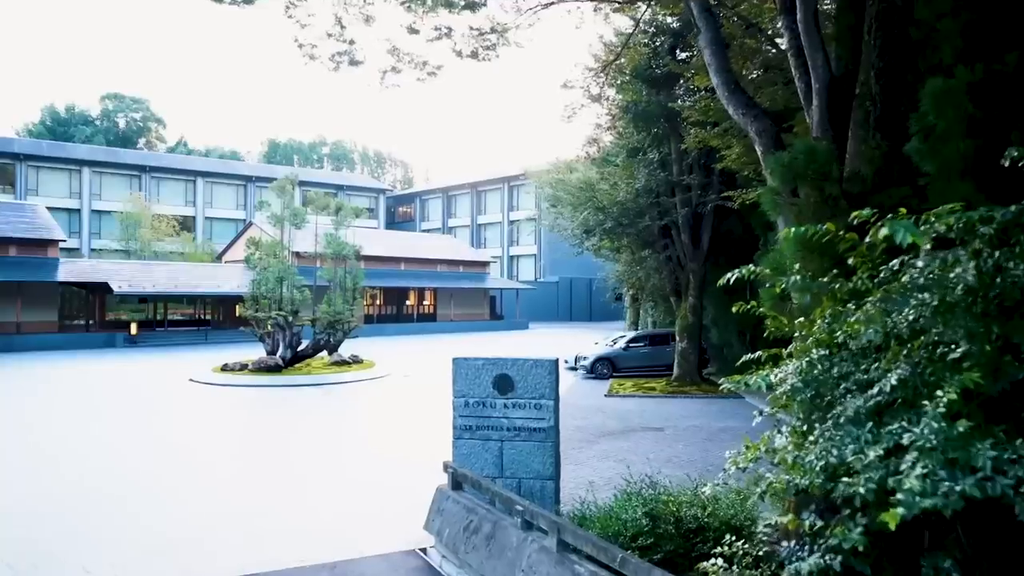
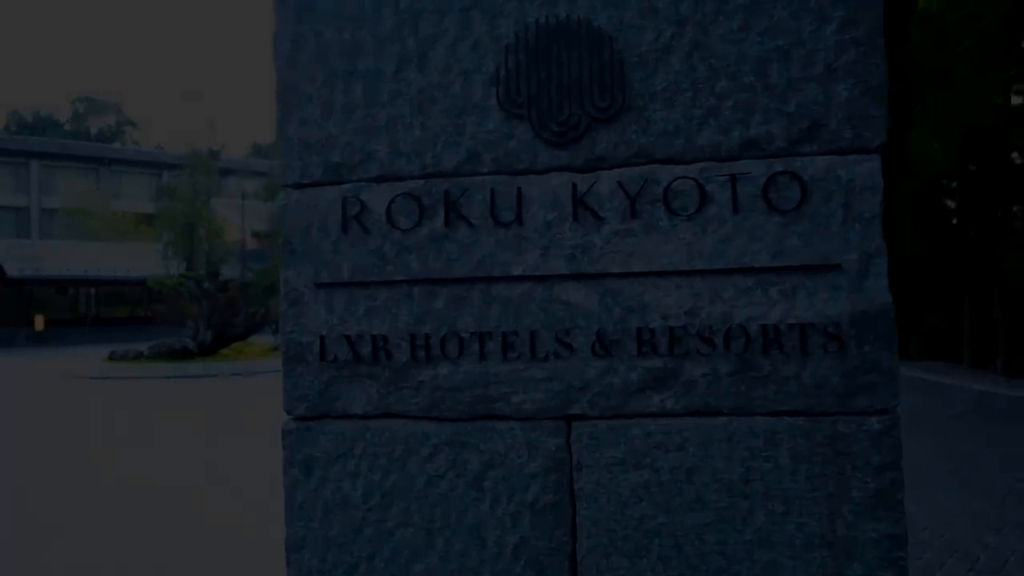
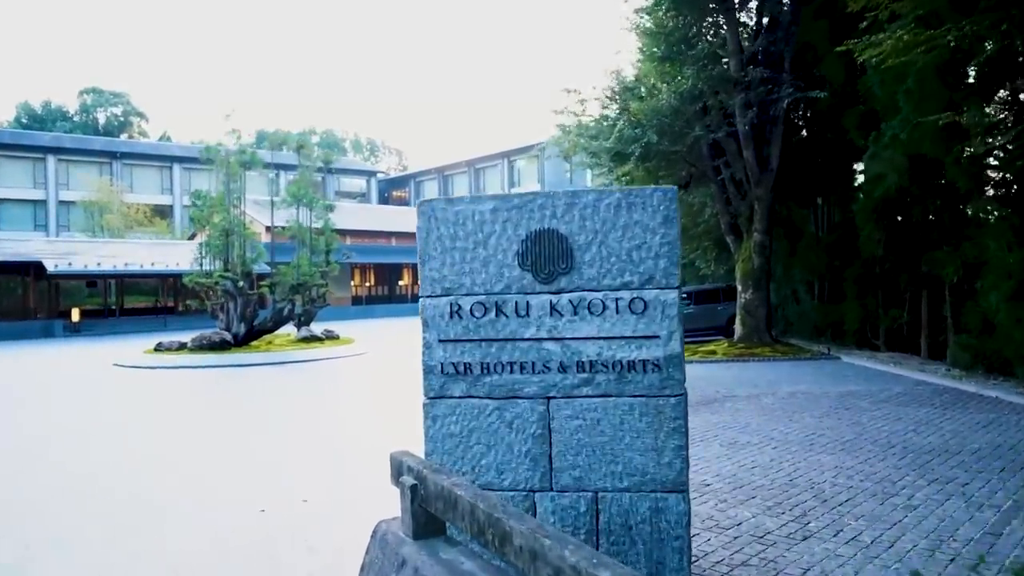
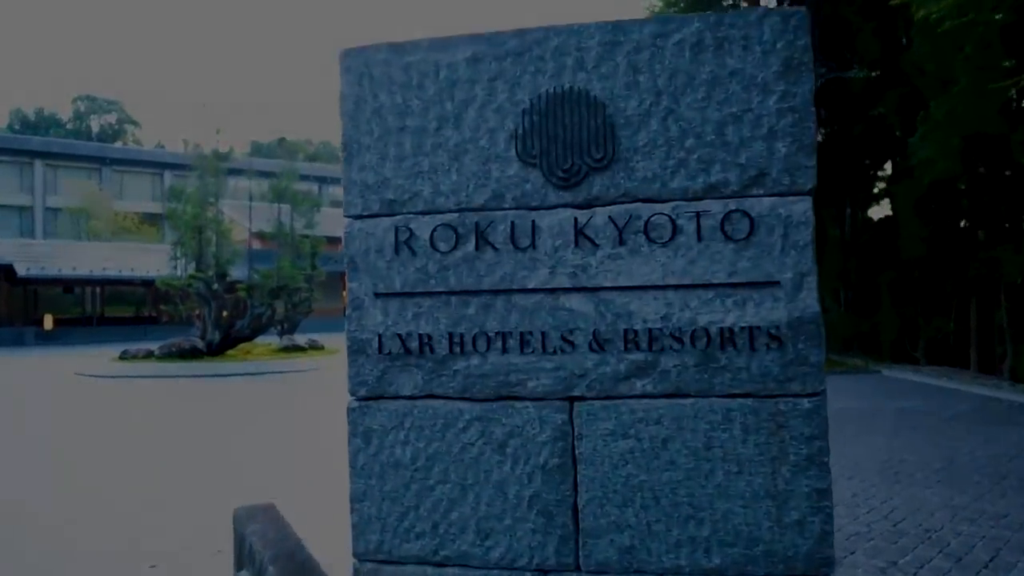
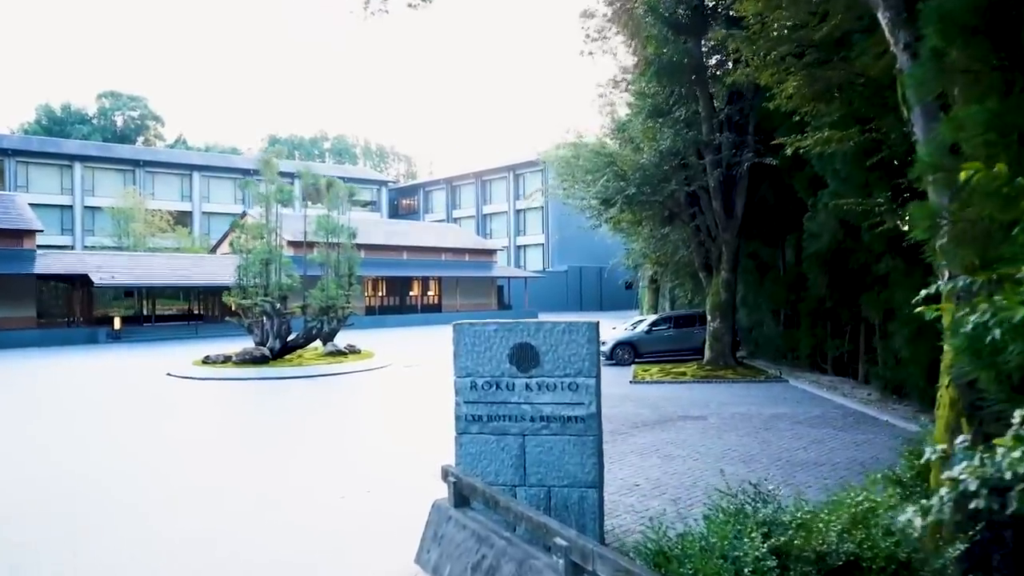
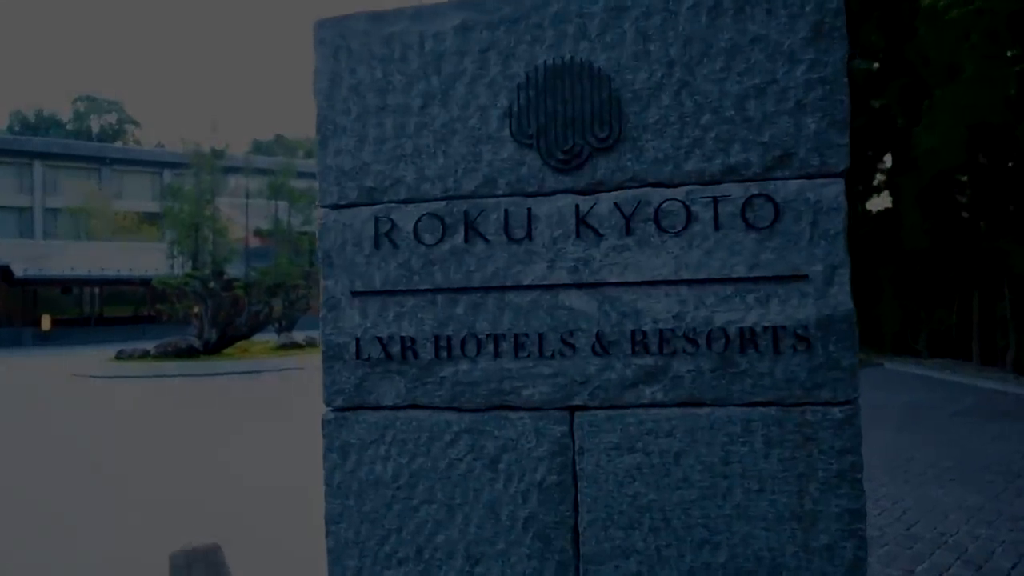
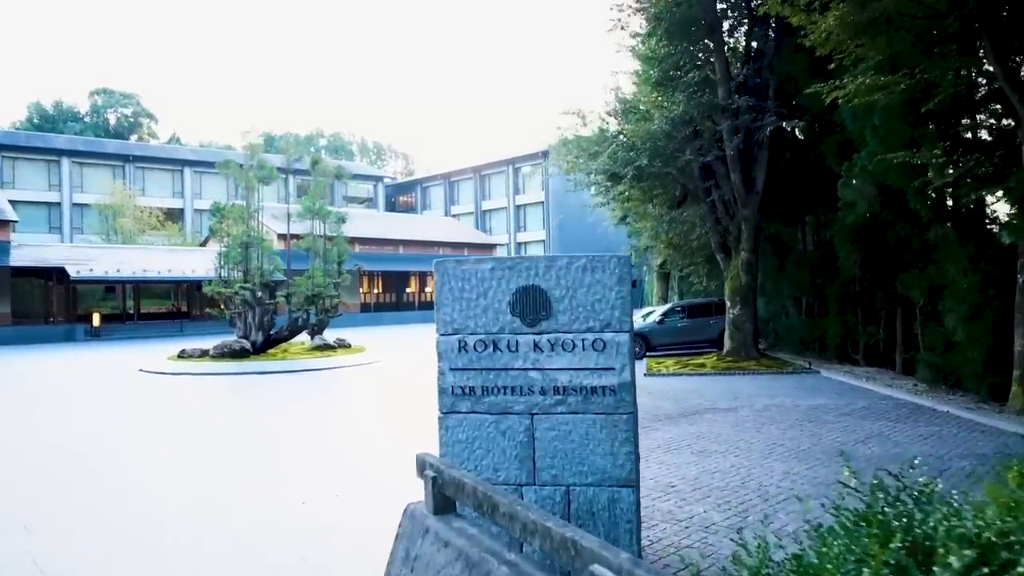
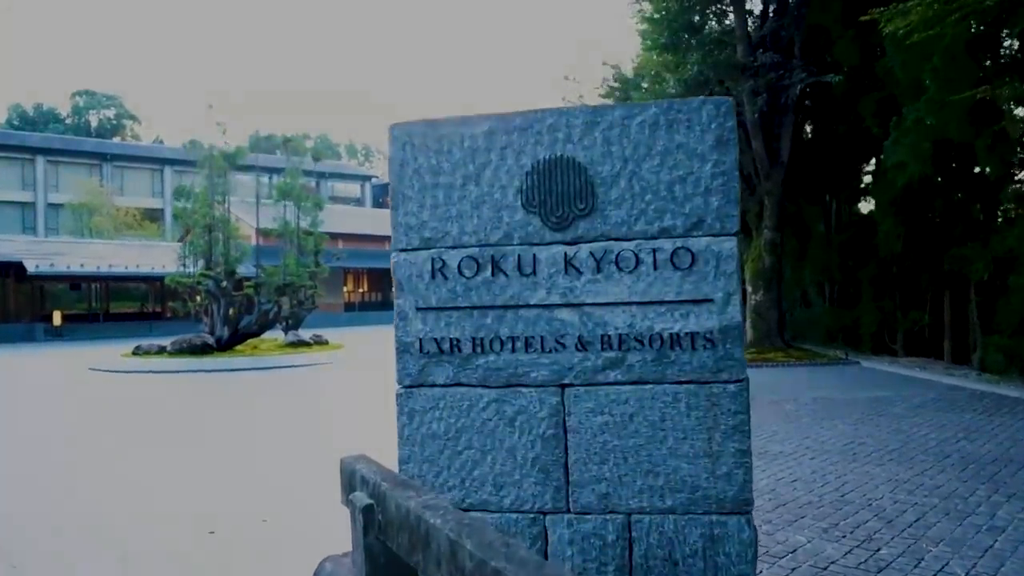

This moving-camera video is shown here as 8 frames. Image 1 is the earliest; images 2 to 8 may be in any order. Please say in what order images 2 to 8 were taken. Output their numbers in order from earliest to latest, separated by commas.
5, 7, 3, 8, 4, 6, 2
